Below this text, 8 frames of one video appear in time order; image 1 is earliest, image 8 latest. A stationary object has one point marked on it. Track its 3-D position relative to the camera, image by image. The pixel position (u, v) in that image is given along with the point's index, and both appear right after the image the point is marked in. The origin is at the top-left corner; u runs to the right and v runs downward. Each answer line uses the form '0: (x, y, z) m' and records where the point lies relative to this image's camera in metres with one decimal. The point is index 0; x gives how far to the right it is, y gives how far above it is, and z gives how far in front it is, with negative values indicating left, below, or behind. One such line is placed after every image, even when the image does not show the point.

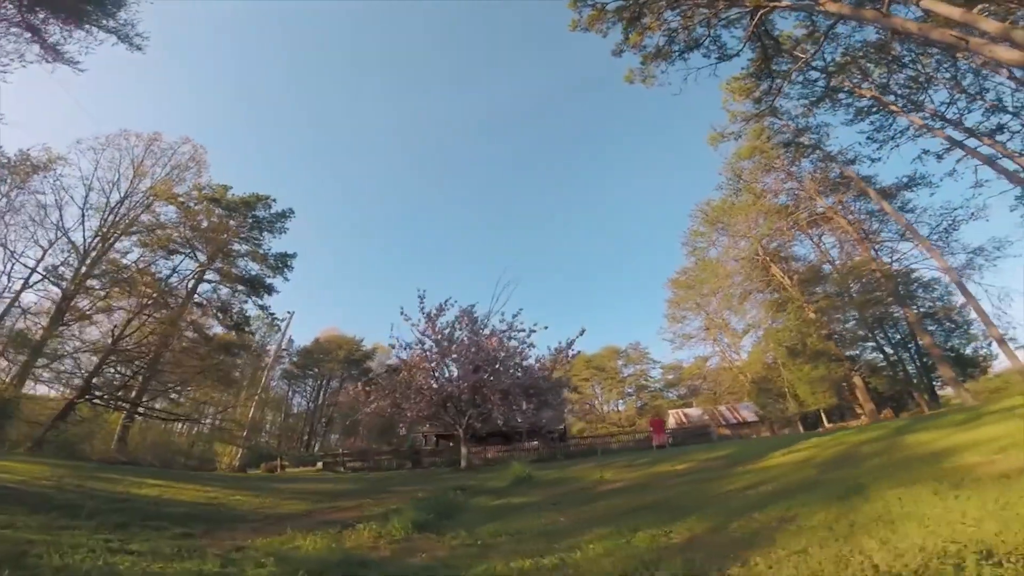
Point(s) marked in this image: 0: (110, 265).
0: (-10.2, +0.5, +15.3) m
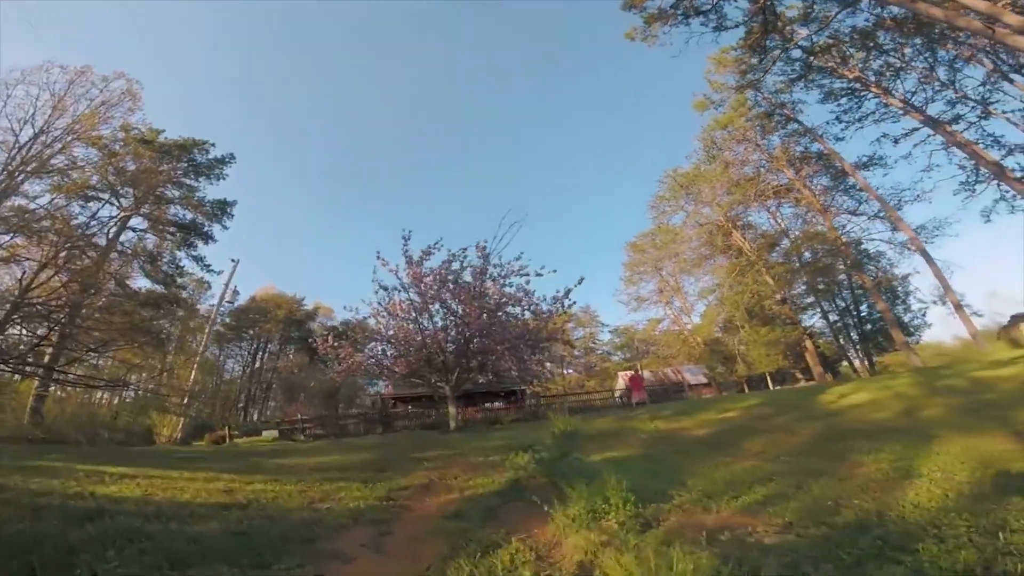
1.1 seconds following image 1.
0: (-10.3, +1.7, +12.6) m
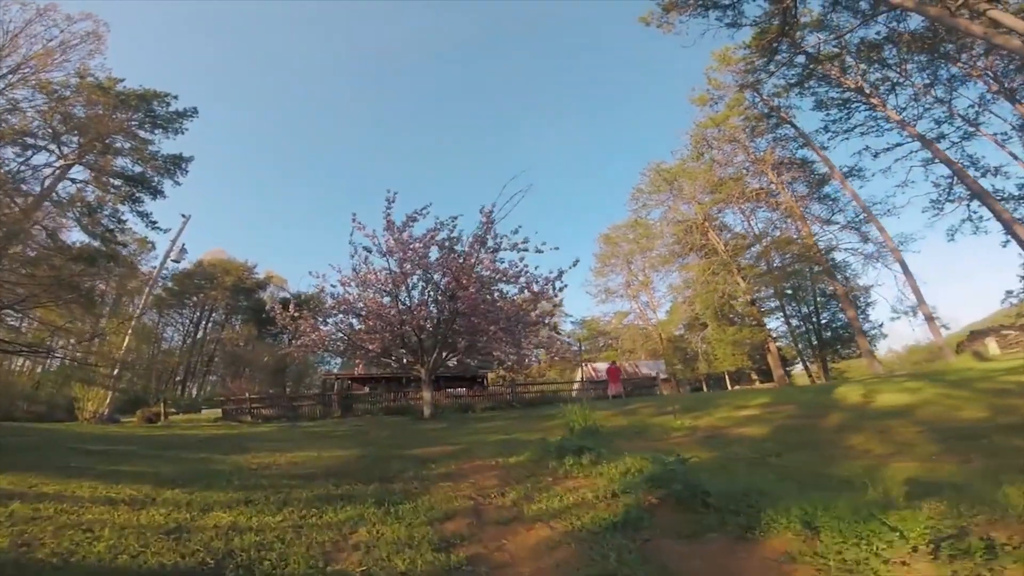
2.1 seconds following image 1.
0: (-10.3, +2.8, +10.6) m
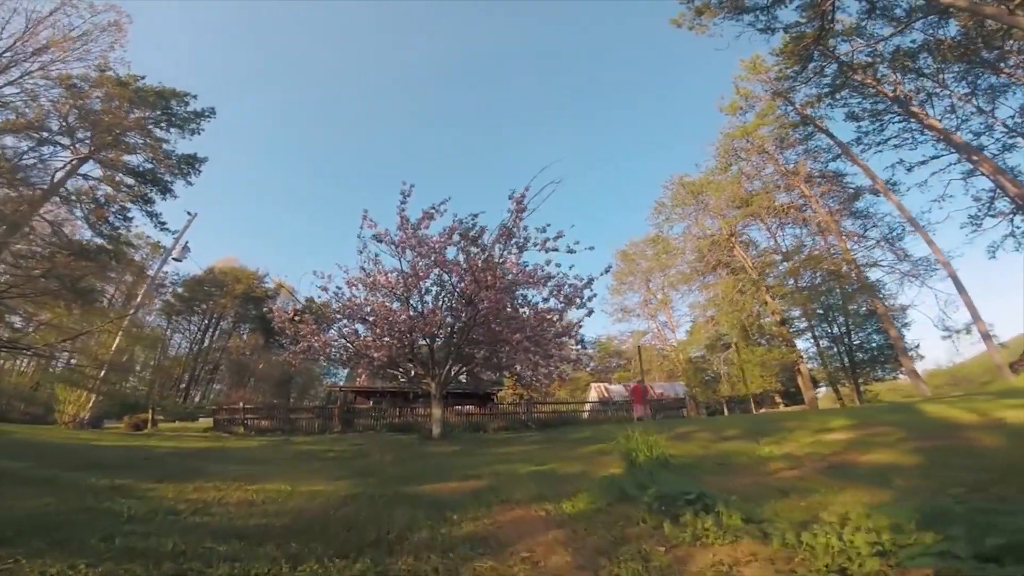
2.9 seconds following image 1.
0: (-9.8, +3.1, +9.5) m
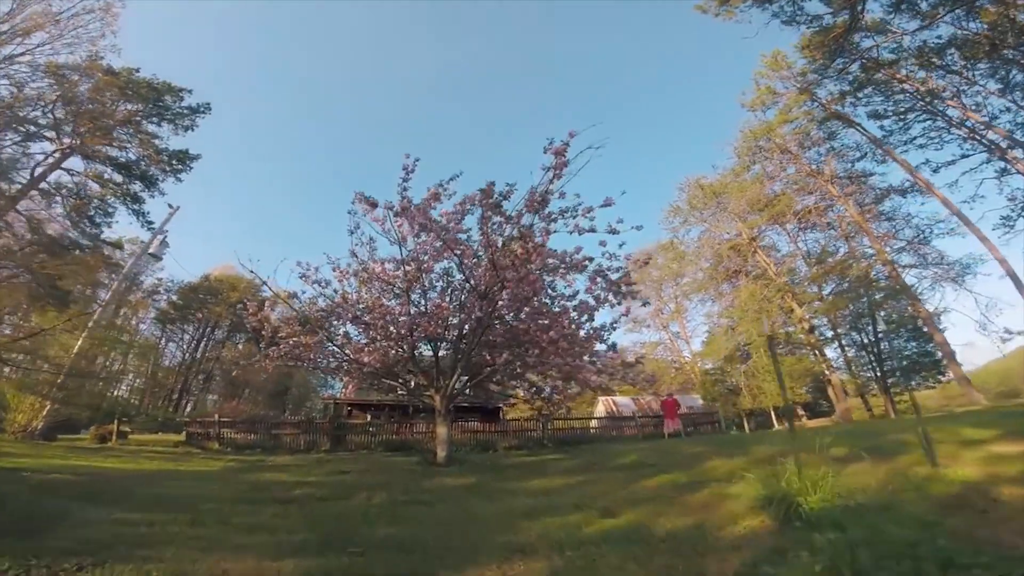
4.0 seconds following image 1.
0: (-9.4, +3.3, +7.7) m
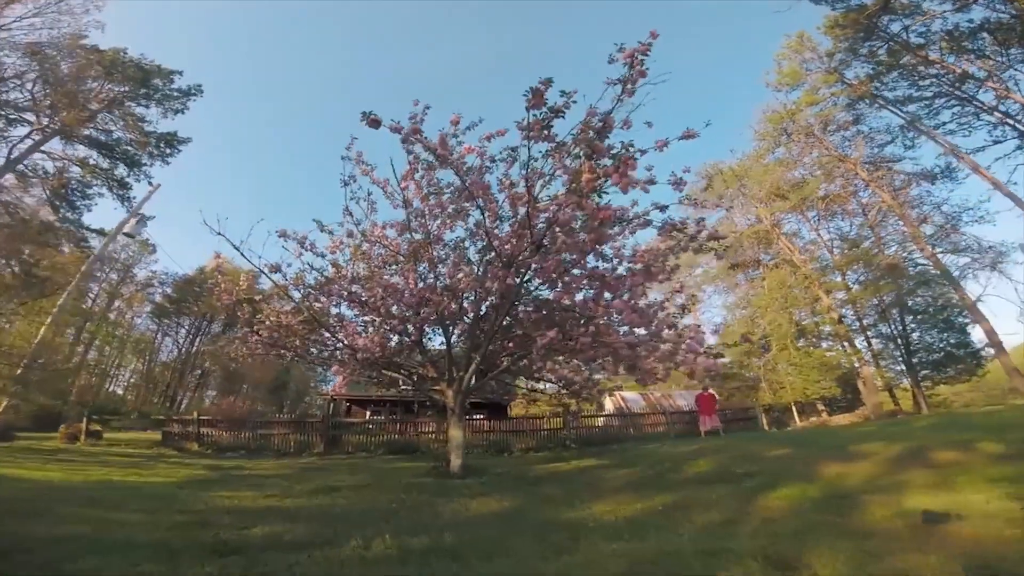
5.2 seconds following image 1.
0: (-9.1, +3.6, +6.1) m
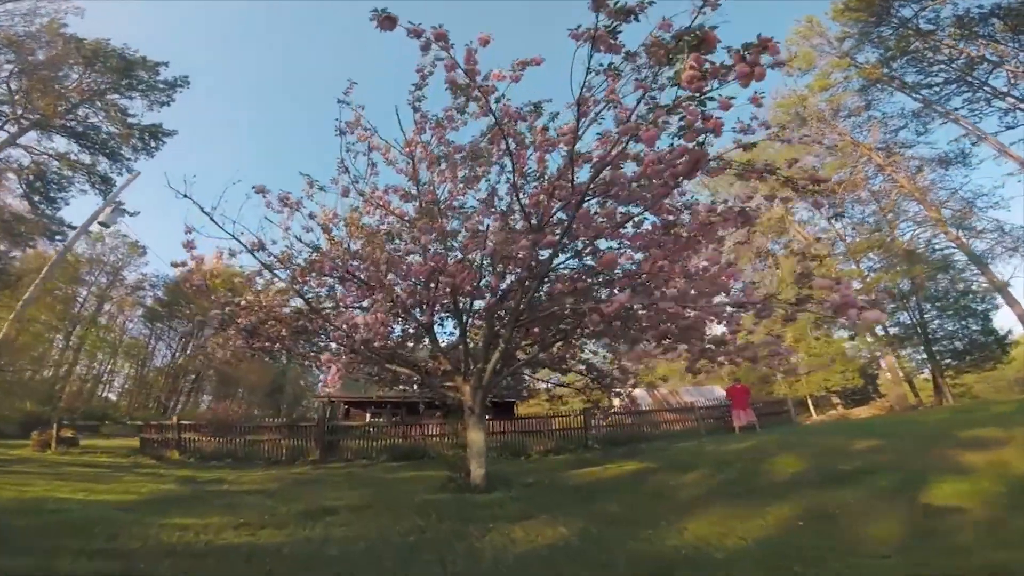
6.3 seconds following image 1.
0: (-8.8, +3.8, +4.9) m
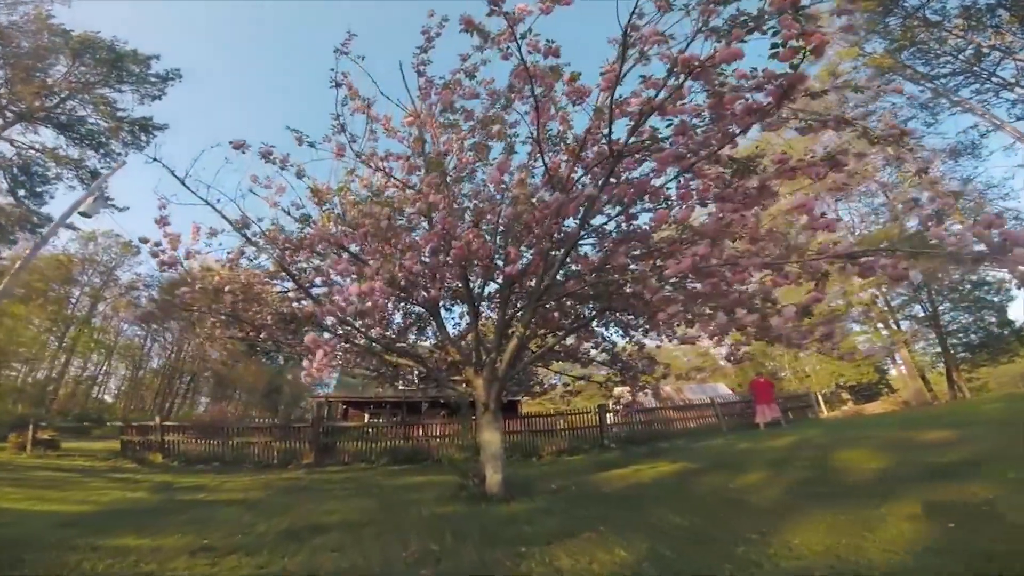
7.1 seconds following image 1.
0: (-8.7, +3.9, +4.0) m
